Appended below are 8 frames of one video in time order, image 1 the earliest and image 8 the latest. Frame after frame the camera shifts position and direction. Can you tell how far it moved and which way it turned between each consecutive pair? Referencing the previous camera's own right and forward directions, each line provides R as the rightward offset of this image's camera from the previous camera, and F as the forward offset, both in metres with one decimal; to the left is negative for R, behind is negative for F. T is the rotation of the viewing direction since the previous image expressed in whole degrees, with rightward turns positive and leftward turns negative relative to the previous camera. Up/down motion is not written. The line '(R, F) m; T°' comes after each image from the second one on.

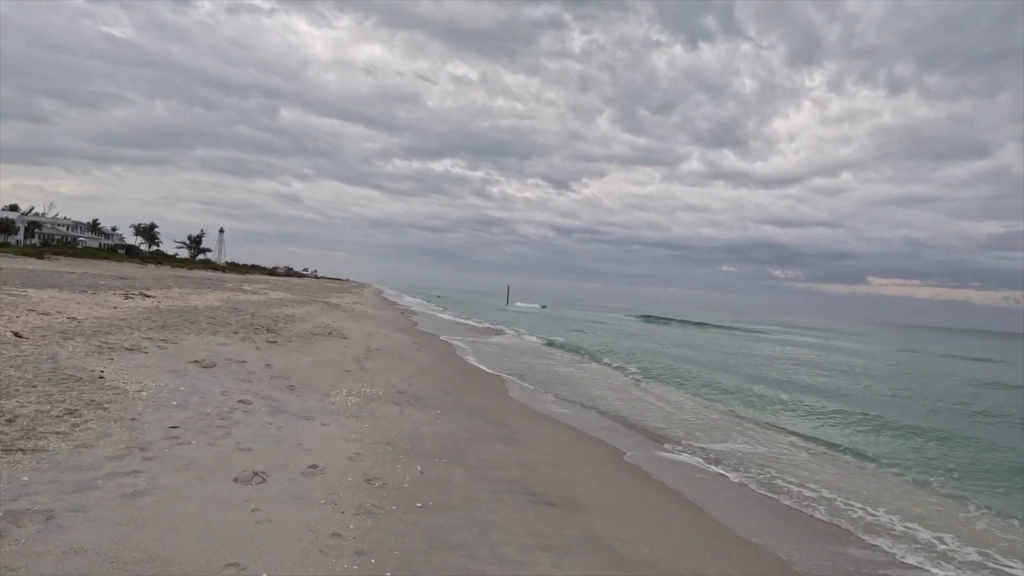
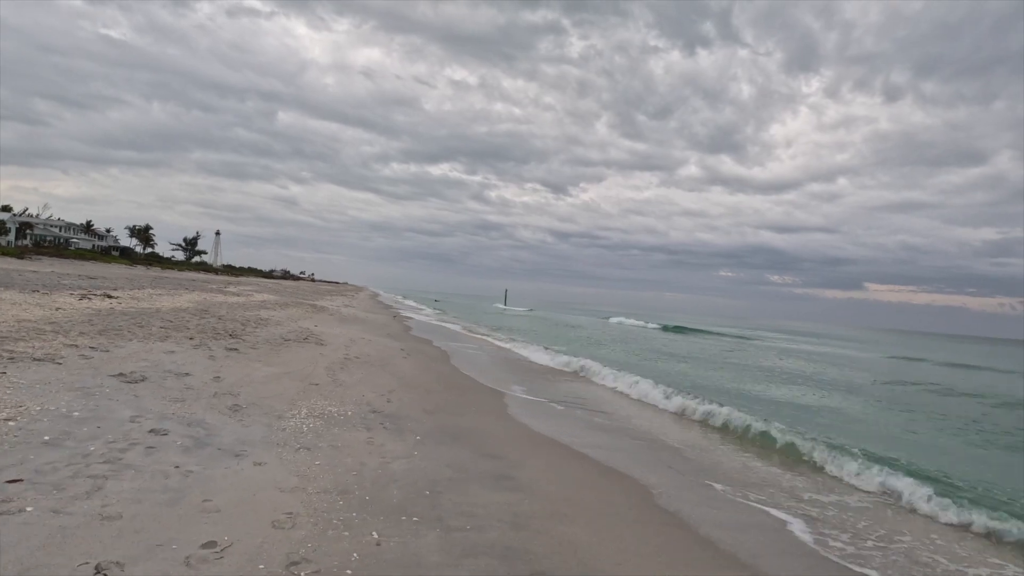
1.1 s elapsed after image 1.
(0.0, +1.5) m; 0°
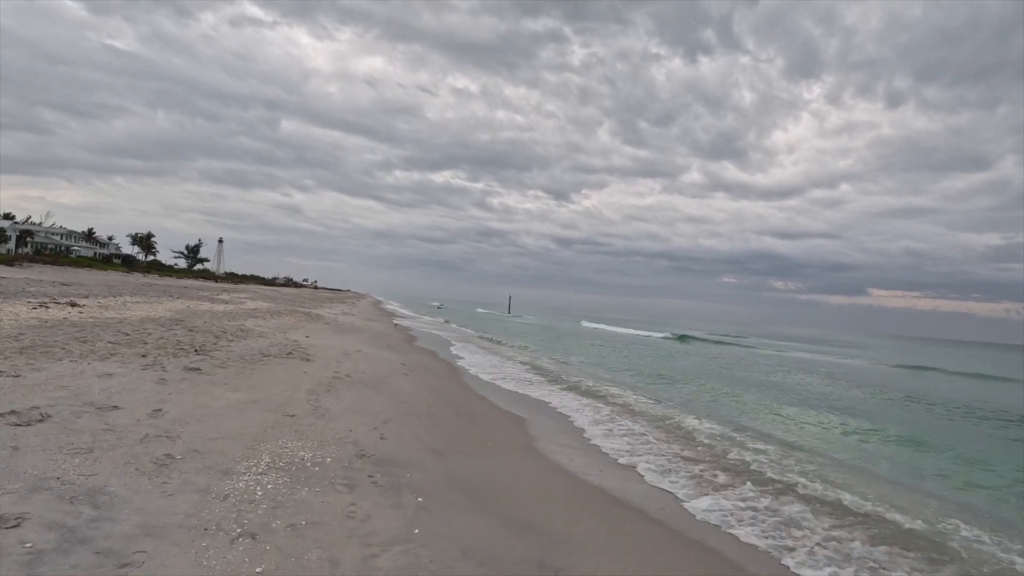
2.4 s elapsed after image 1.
(-0.4, +1.9) m; 0°
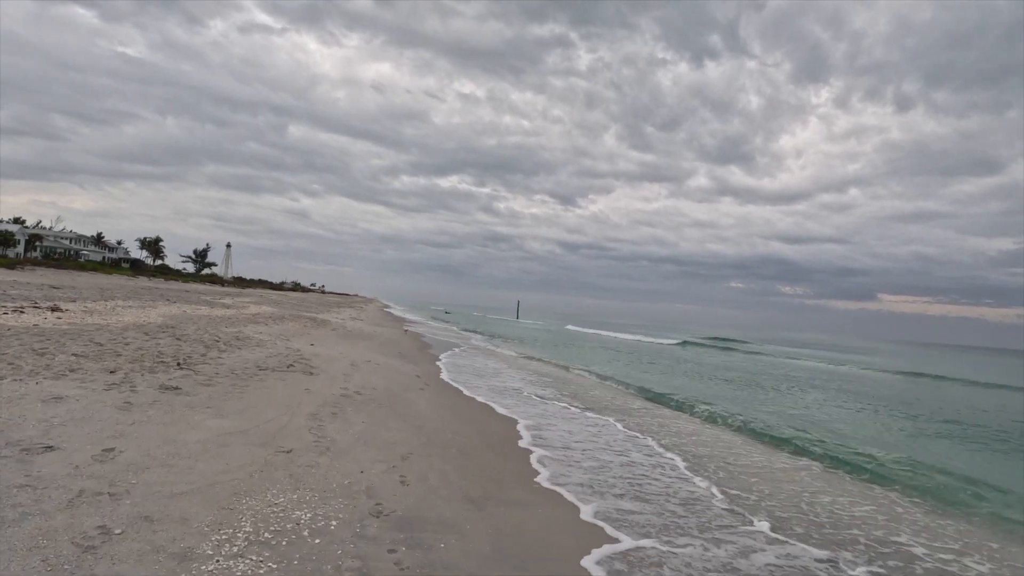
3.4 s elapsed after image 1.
(-0.6, +1.5) m; -1°
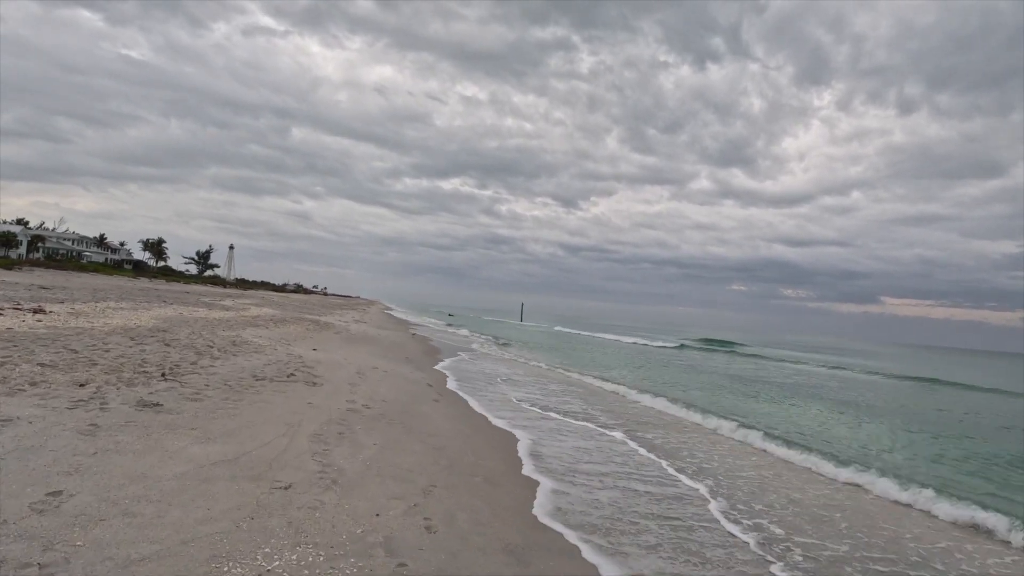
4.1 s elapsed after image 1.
(-0.5, +1.0) m; 0°
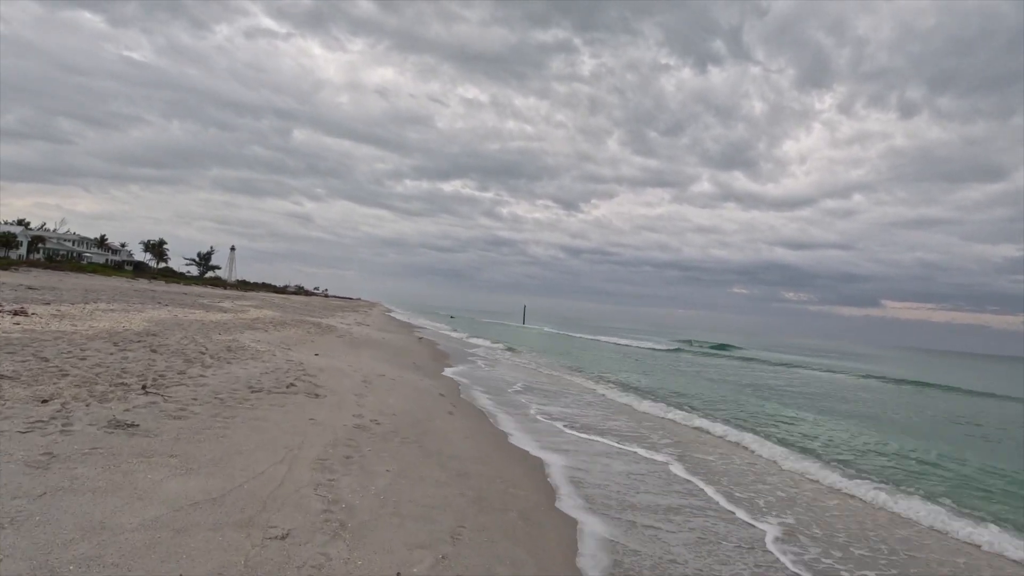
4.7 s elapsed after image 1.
(-0.4, +0.9) m; 0°
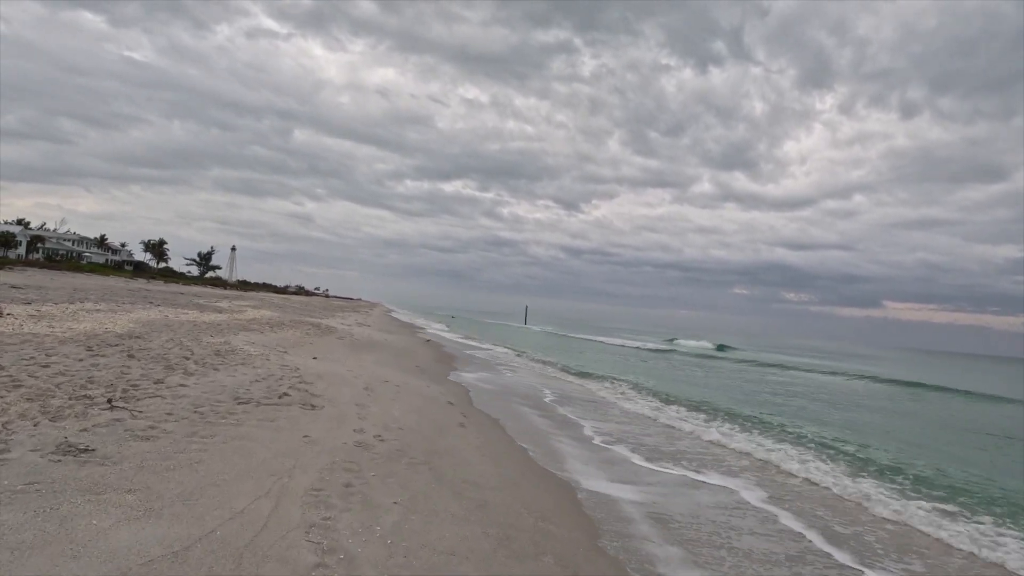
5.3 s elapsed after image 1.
(-0.3, +0.9) m; 0°
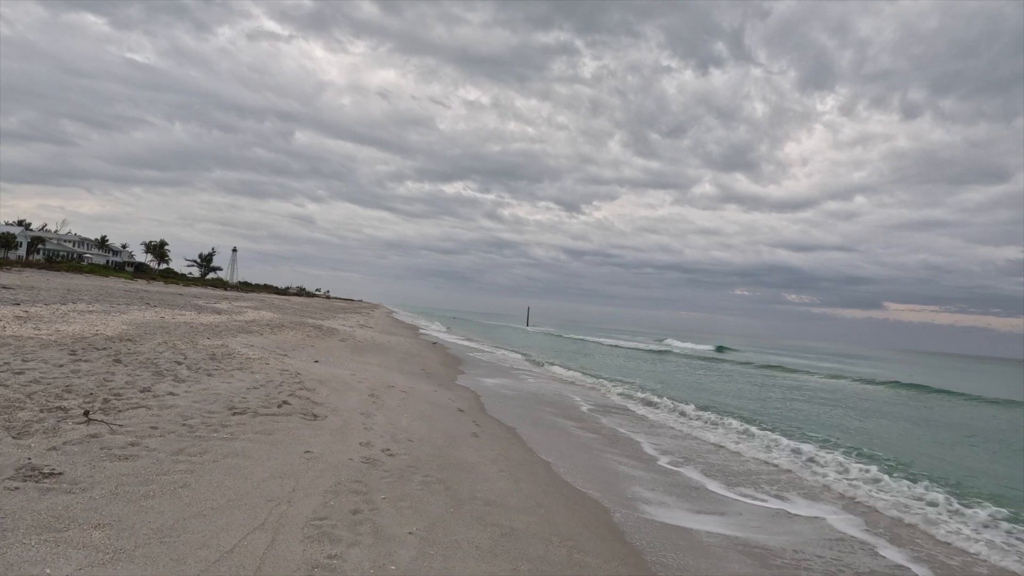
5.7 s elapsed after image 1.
(-0.3, +0.6) m; 0°
